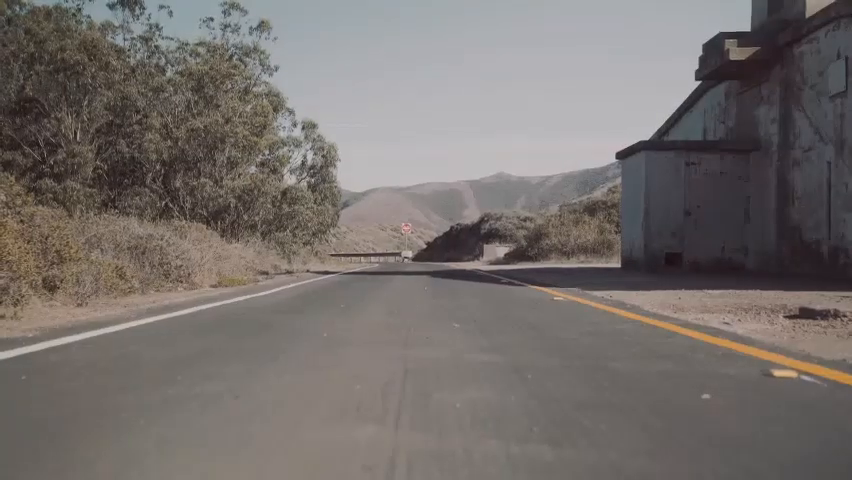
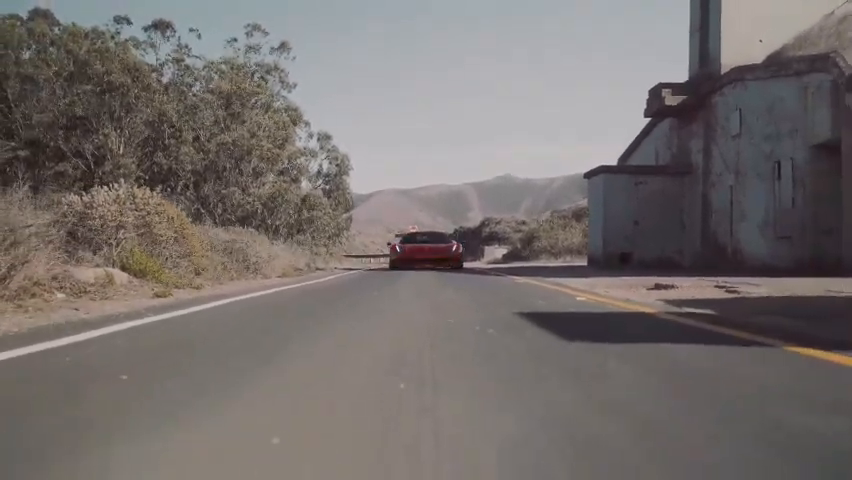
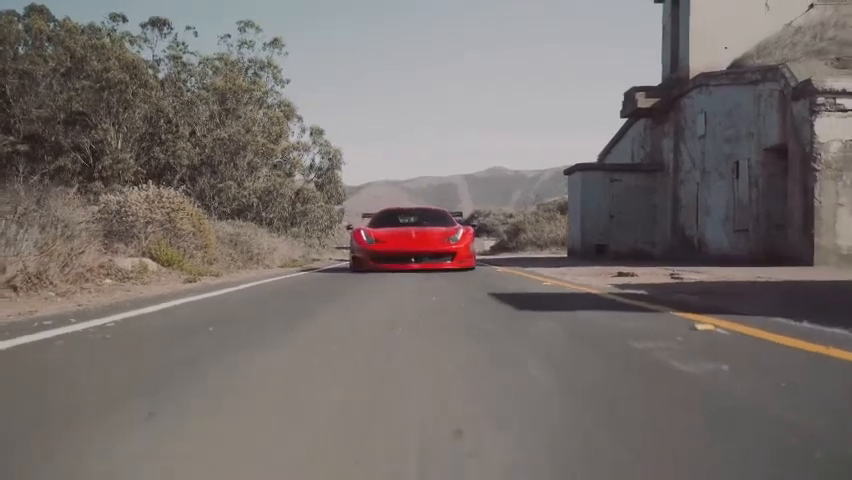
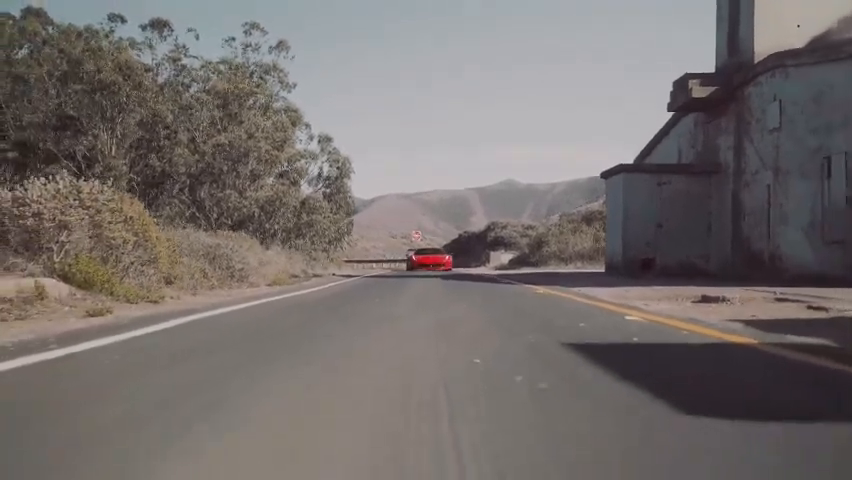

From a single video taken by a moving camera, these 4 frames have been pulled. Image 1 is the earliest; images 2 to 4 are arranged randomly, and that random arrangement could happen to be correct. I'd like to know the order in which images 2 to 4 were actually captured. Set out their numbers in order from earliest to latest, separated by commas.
4, 2, 3
